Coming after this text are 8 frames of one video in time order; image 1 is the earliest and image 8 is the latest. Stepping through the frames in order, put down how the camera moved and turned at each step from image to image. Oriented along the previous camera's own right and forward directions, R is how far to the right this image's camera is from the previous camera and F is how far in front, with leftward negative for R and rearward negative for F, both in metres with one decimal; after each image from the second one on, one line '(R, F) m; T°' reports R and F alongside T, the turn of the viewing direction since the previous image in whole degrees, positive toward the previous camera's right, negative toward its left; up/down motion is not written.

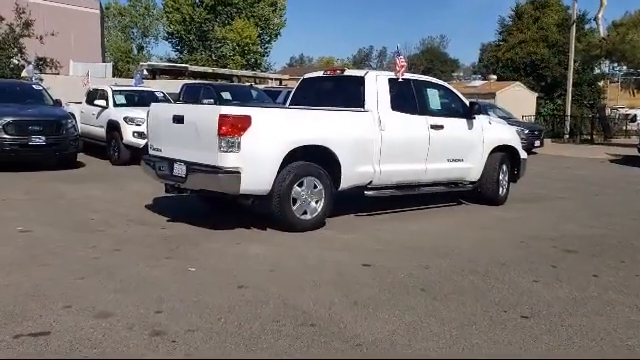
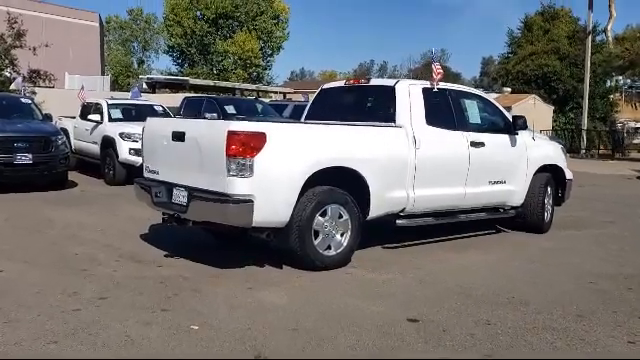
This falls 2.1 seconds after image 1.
(-0.3, +1.3) m; 0°
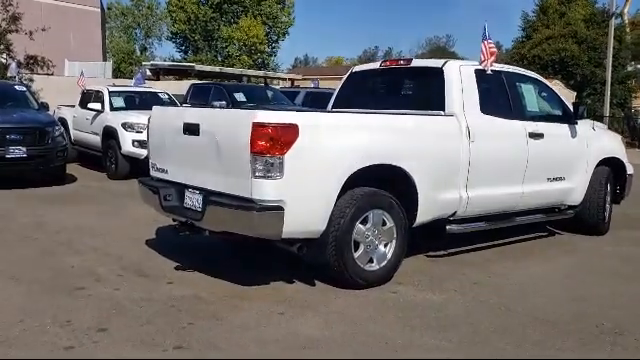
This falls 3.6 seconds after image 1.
(-0.4, +1.2) m; 0°
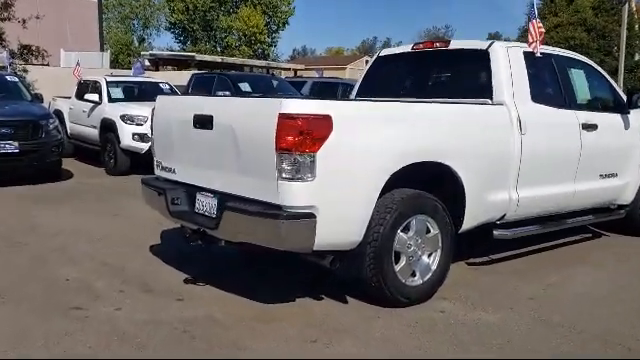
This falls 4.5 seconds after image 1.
(-0.3, +0.8) m; 0°
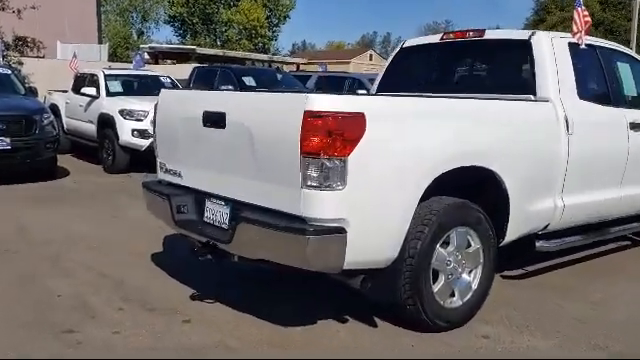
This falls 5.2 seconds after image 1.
(-0.2, +0.6) m; 0°
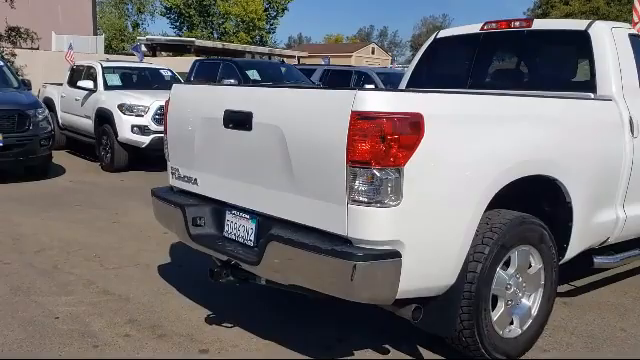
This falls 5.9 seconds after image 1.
(-0.3, +0.6) m; 0°
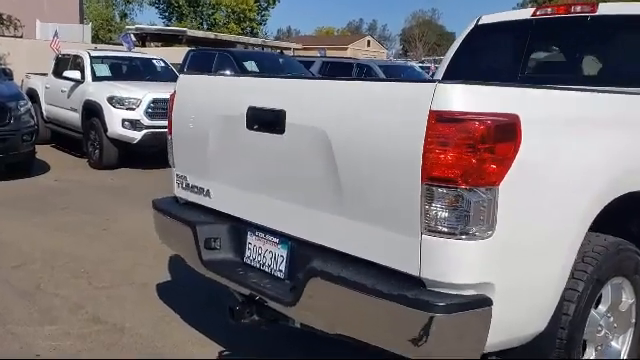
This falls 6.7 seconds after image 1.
(-0.3, +0.8) m; +1°
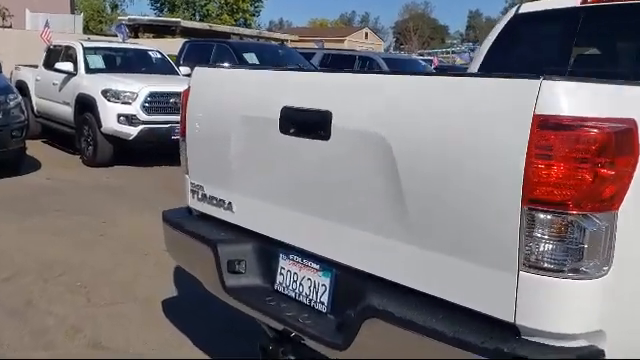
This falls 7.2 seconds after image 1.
(-0.3, +0.5) m; +1°
